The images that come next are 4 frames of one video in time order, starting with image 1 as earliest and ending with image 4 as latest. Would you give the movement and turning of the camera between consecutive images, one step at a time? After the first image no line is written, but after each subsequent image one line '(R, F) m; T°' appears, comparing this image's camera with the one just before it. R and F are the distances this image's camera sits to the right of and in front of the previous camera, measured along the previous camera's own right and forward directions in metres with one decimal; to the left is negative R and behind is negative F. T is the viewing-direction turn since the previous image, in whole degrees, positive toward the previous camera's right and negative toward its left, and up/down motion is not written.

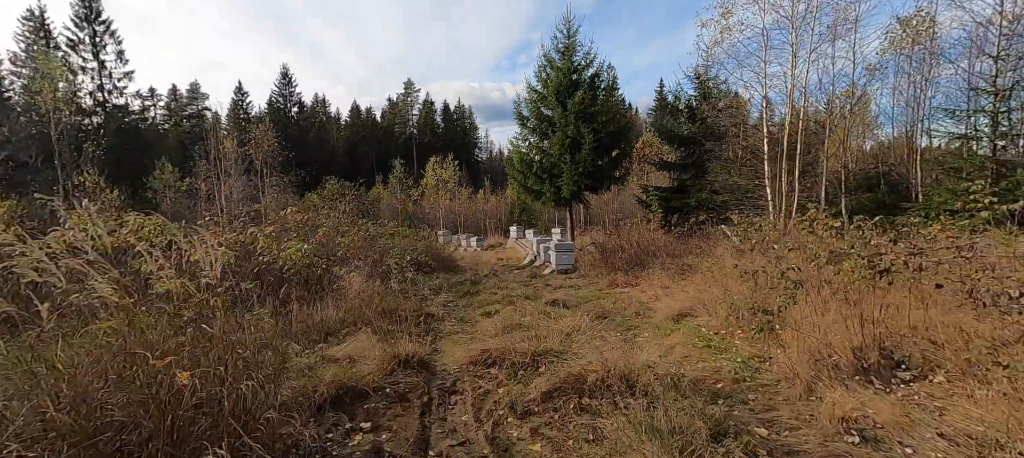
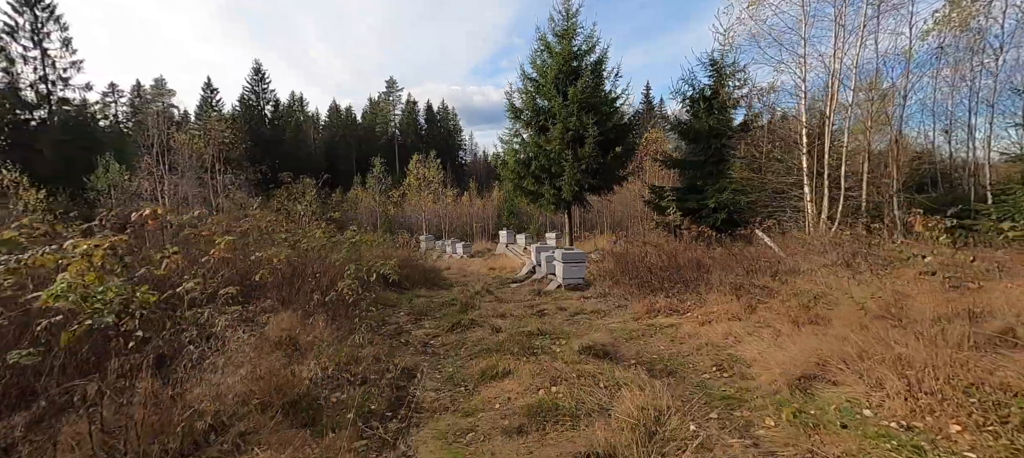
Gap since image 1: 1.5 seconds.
(-0.3, +2.2) m; +2°
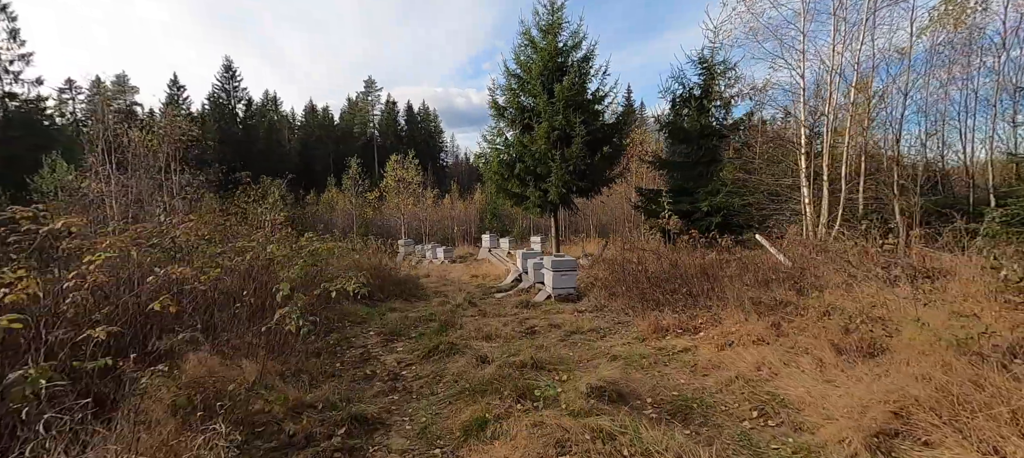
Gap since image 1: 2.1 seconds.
(-0.1, +0.9) m; +2°
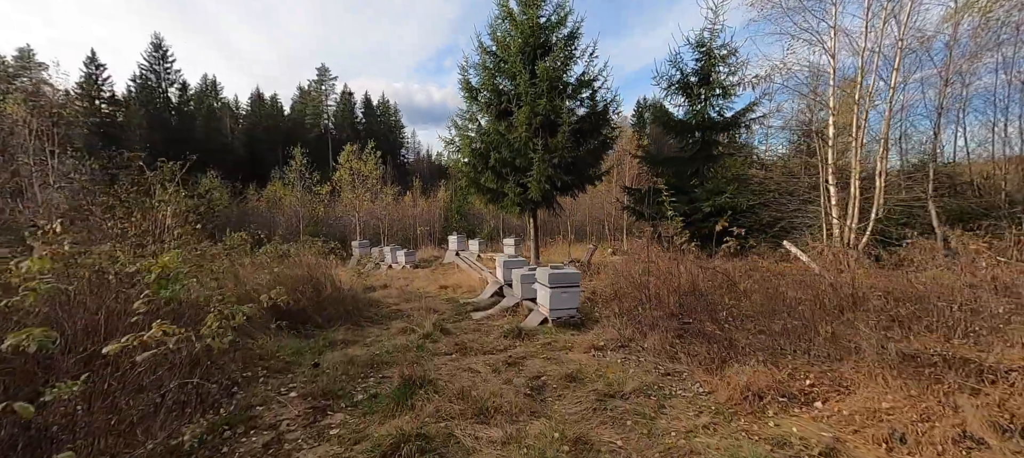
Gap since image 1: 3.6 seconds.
(-0.4, +2.2) m; +5°
